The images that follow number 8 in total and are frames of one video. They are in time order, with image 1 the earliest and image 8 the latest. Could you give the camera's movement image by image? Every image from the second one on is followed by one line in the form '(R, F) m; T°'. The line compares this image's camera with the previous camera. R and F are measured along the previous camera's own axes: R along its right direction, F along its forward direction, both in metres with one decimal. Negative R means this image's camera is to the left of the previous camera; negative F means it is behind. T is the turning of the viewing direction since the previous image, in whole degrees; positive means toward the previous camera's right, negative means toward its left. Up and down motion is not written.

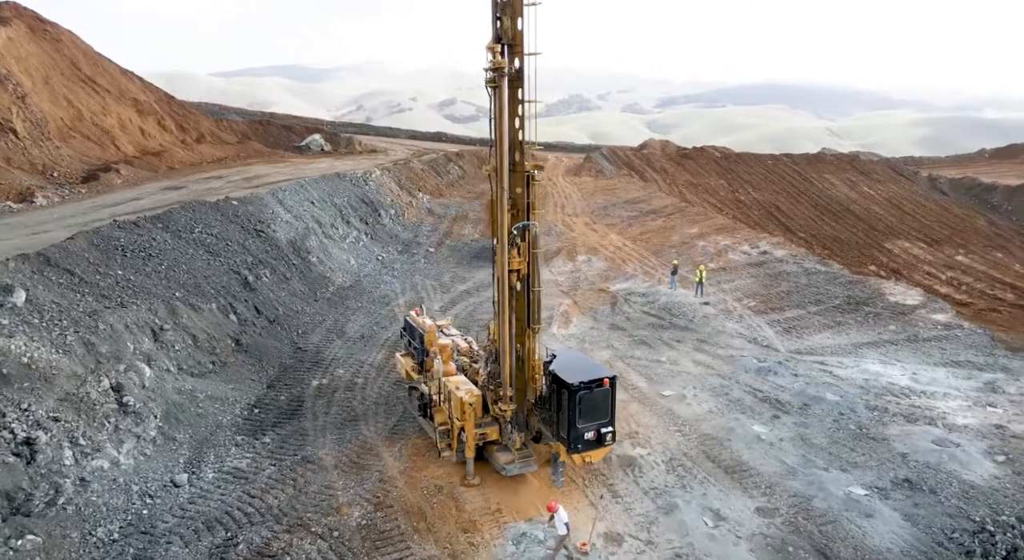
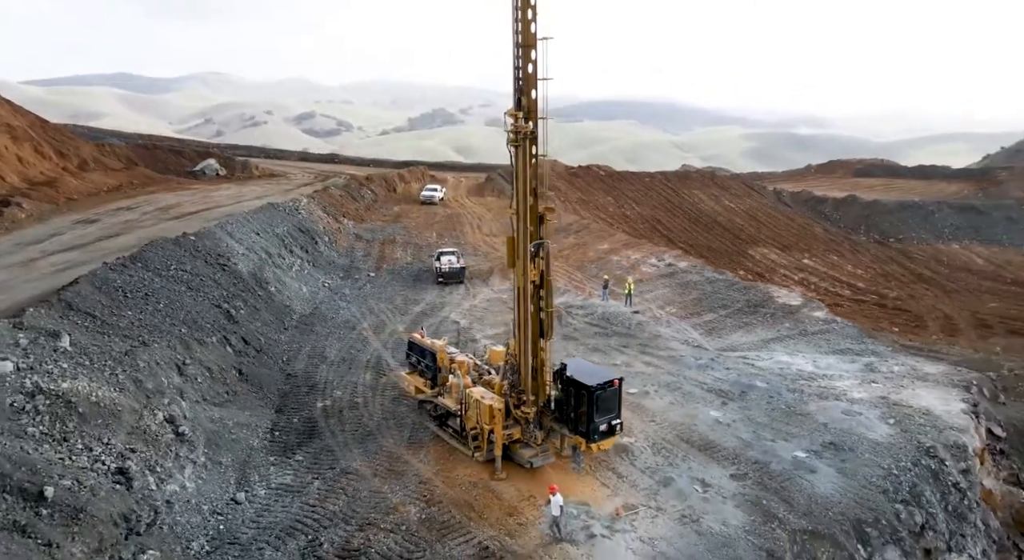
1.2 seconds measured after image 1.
(-2.1, -1.4) m; +11°
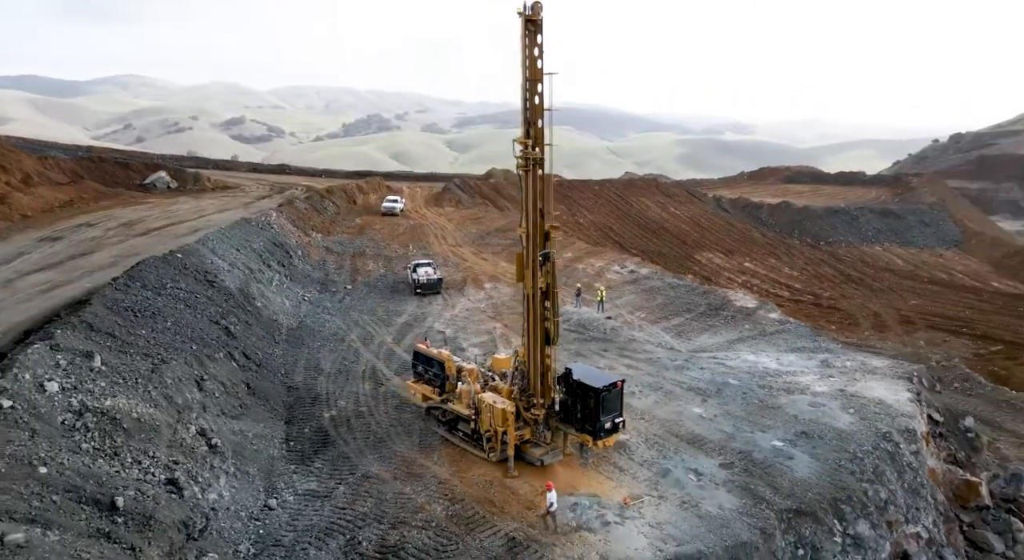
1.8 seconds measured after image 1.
(-1.1, -0.8) m; +5°
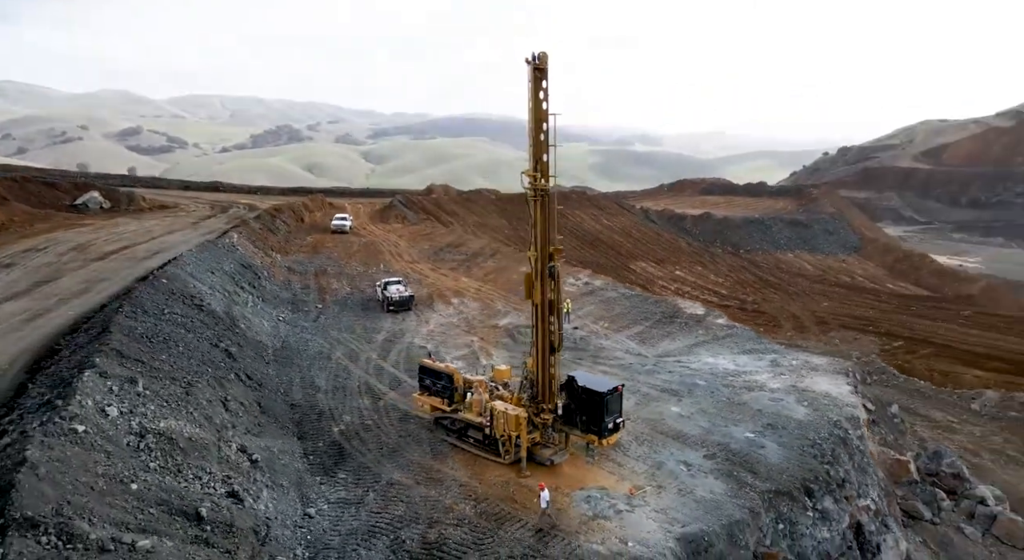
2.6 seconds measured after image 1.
(-1.5, -1.1) m; +6°
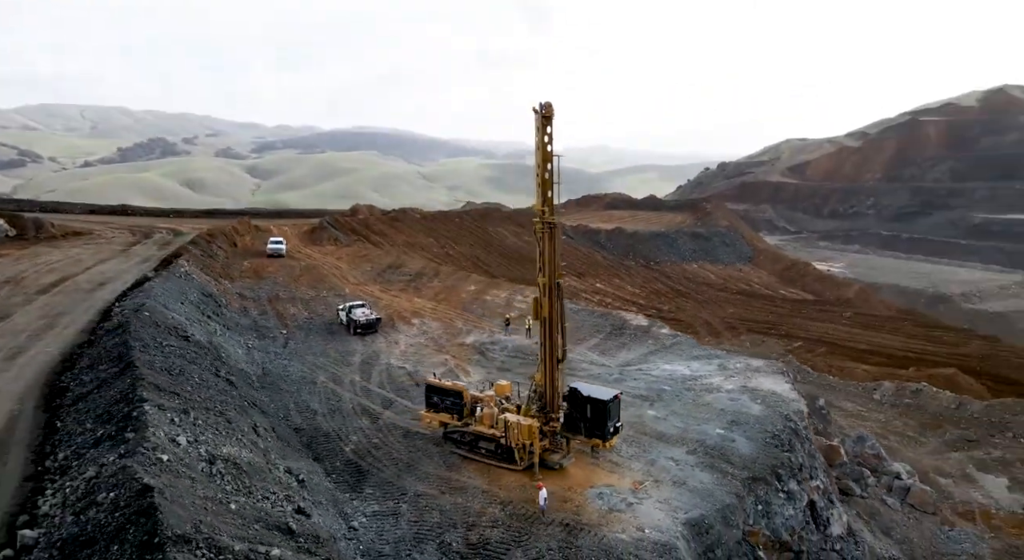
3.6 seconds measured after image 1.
(-2.1, -1.2) m; +8°
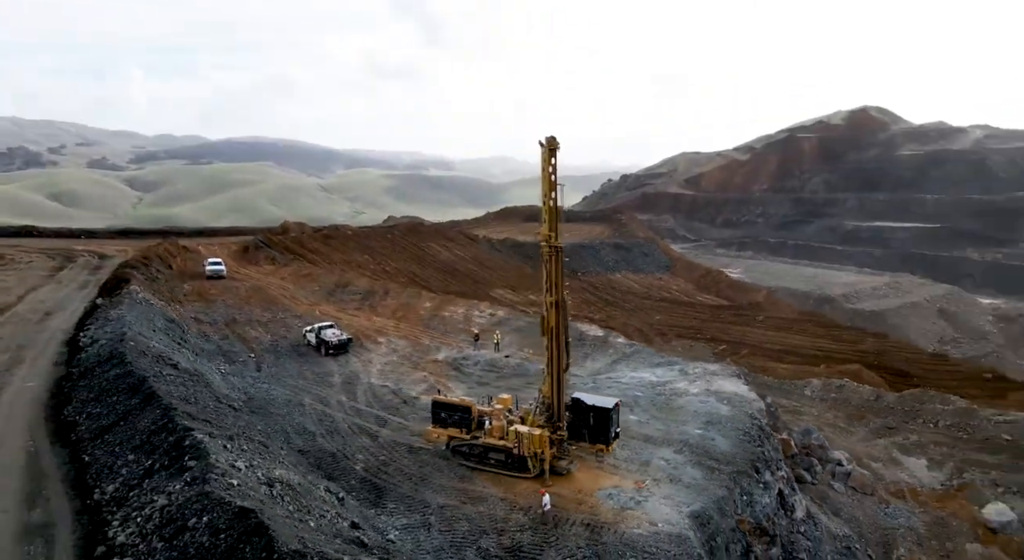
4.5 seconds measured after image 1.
(-2.0, -0.8) m; +7°
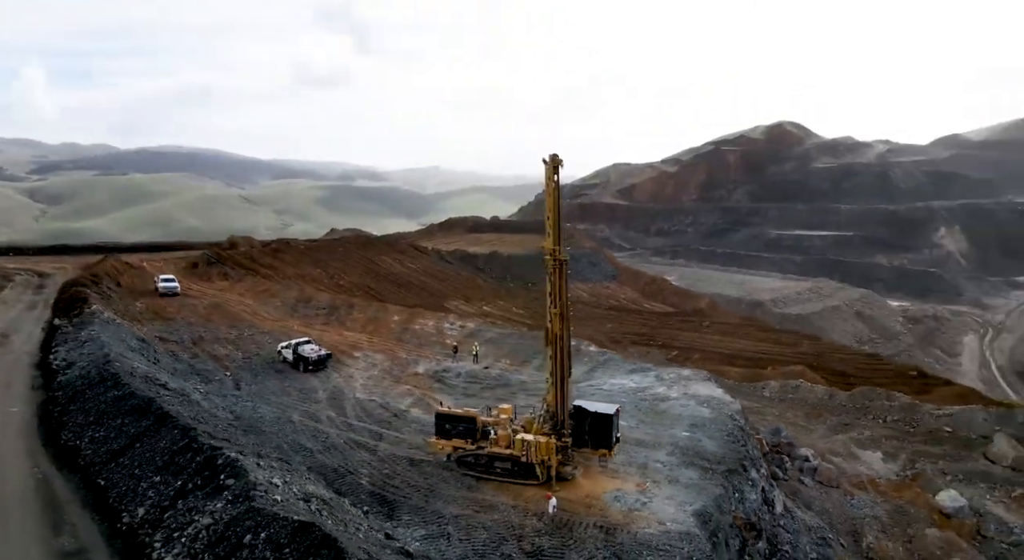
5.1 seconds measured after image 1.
(-1.4, -0.4) m; +5°
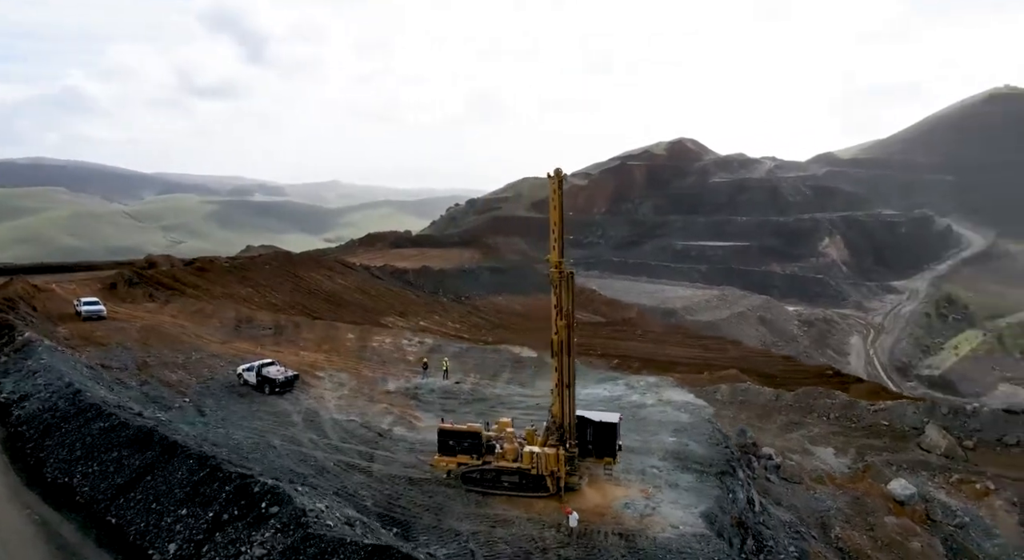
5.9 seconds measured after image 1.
(-1.9, +0.1) m; +7°
